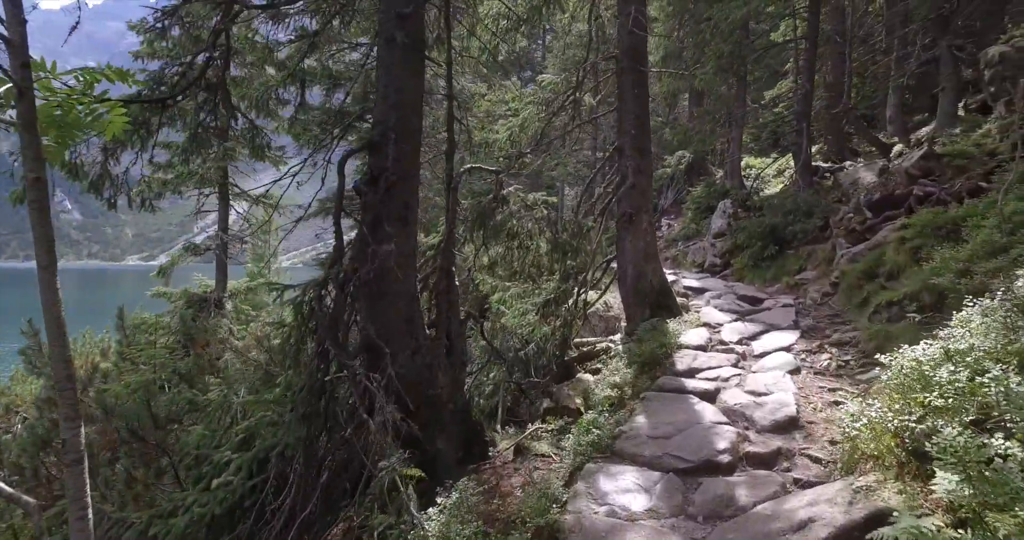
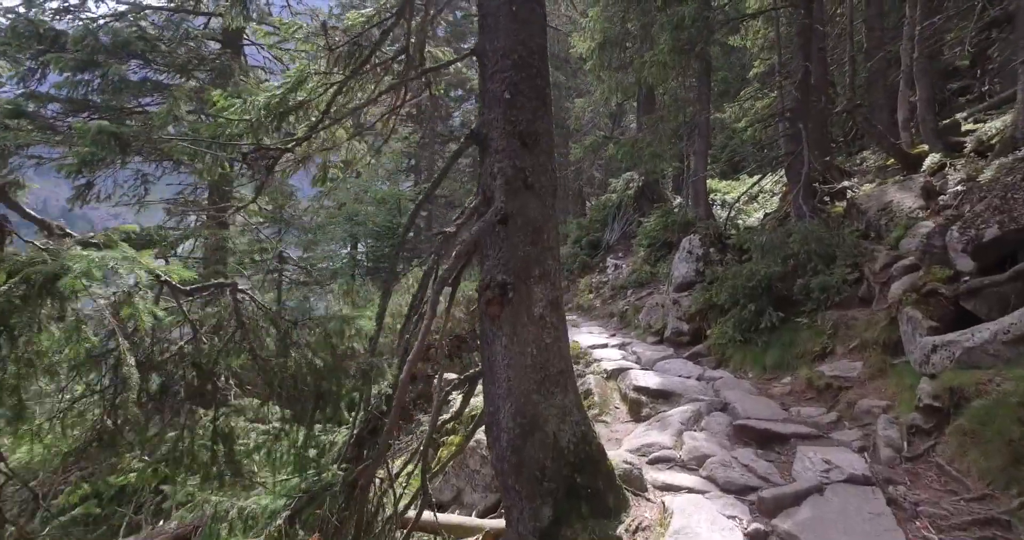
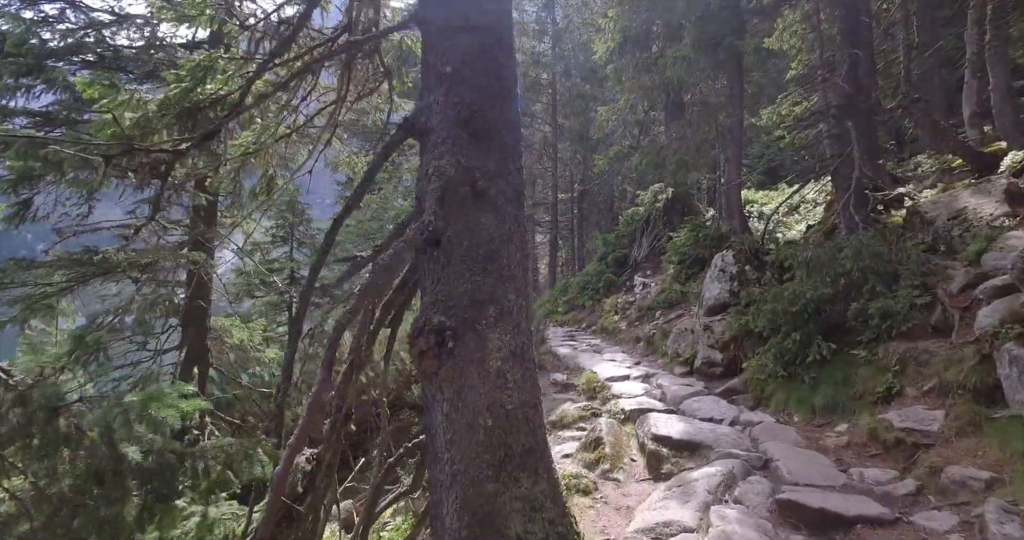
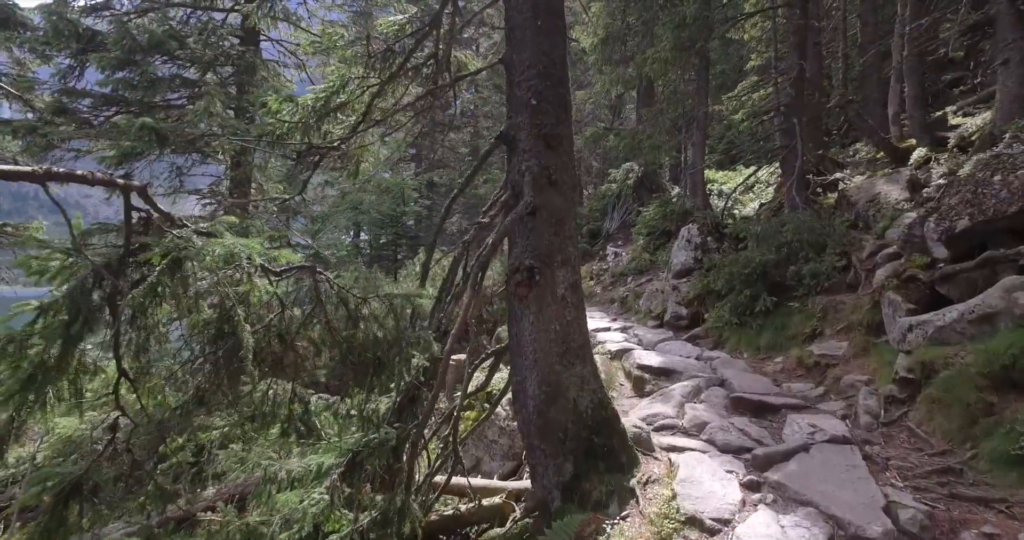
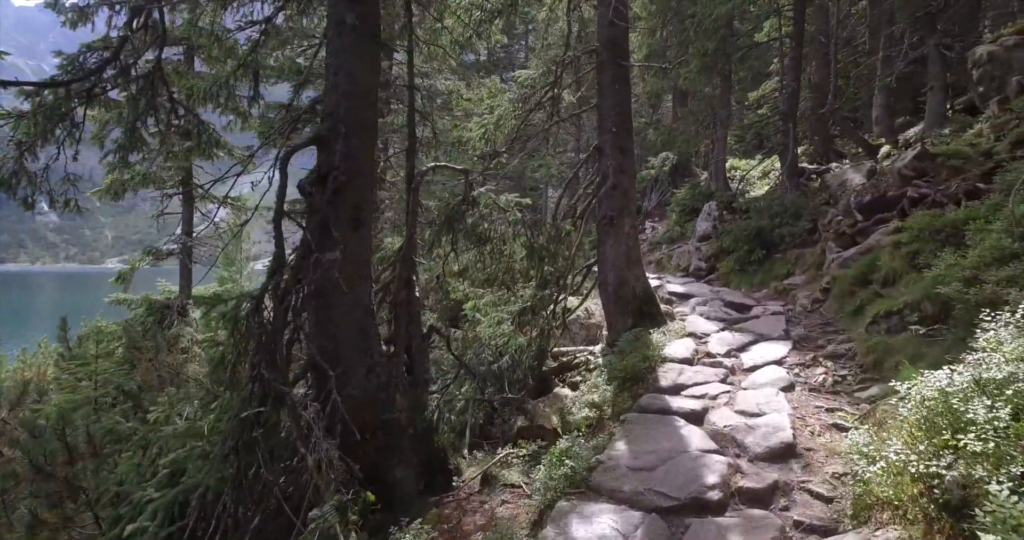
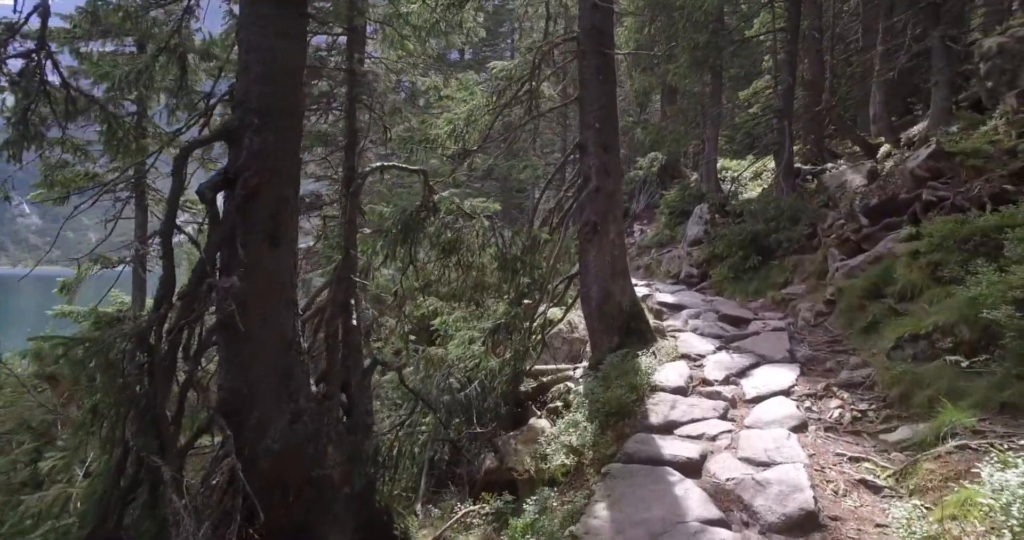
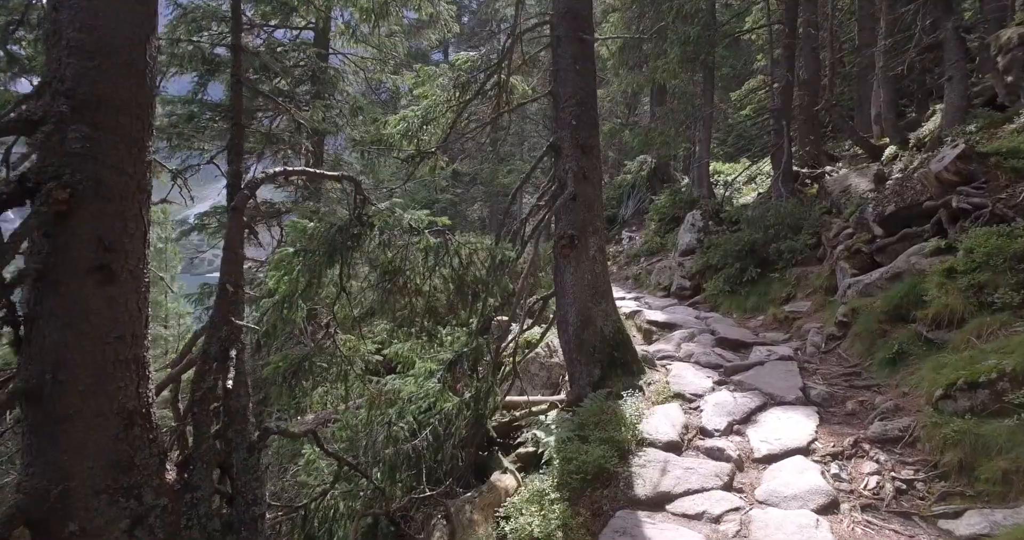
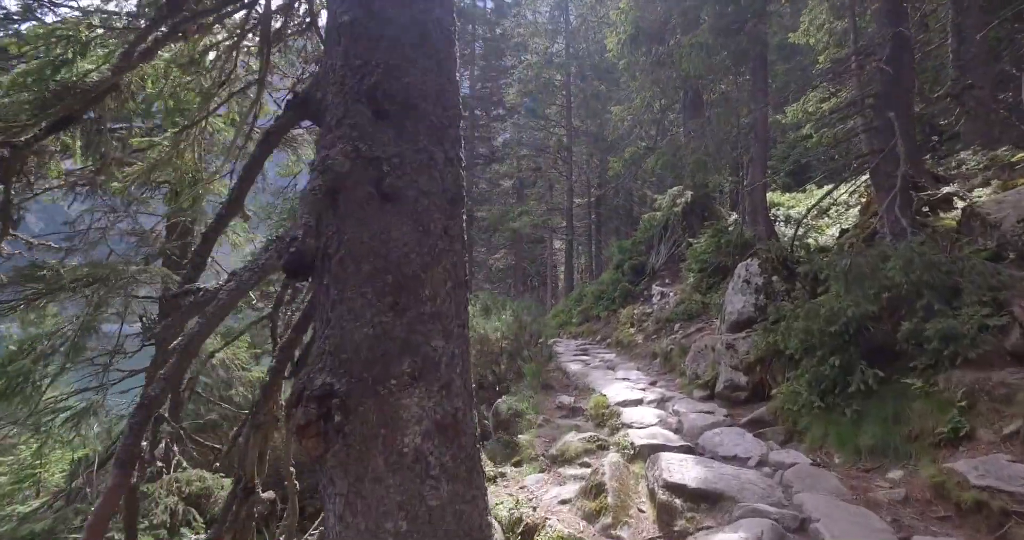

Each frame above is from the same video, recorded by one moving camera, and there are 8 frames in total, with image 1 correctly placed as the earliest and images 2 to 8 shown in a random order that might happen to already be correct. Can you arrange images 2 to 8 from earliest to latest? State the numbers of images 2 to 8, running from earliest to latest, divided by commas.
5, 6, 7, 4, 2, 3, 8
